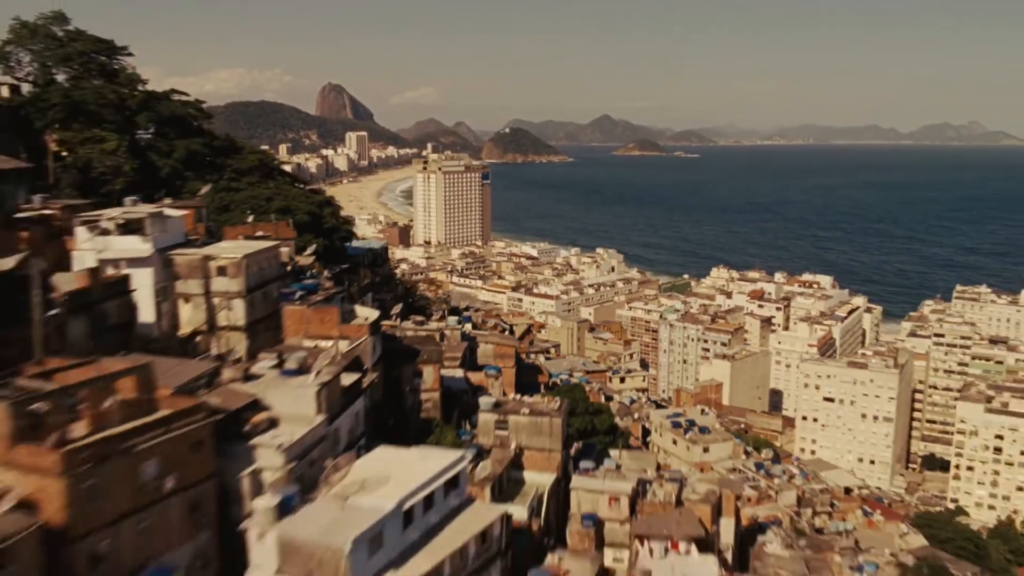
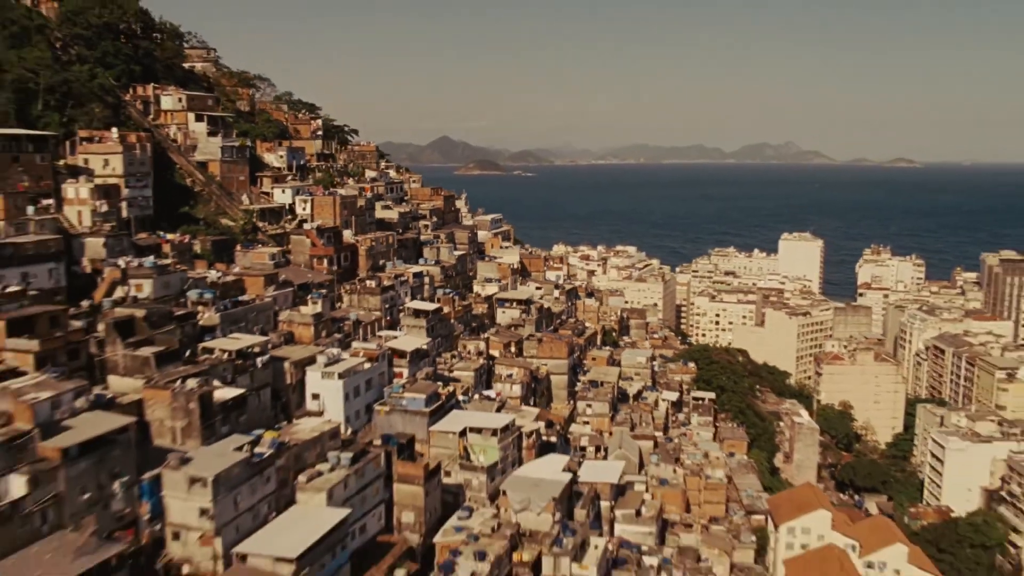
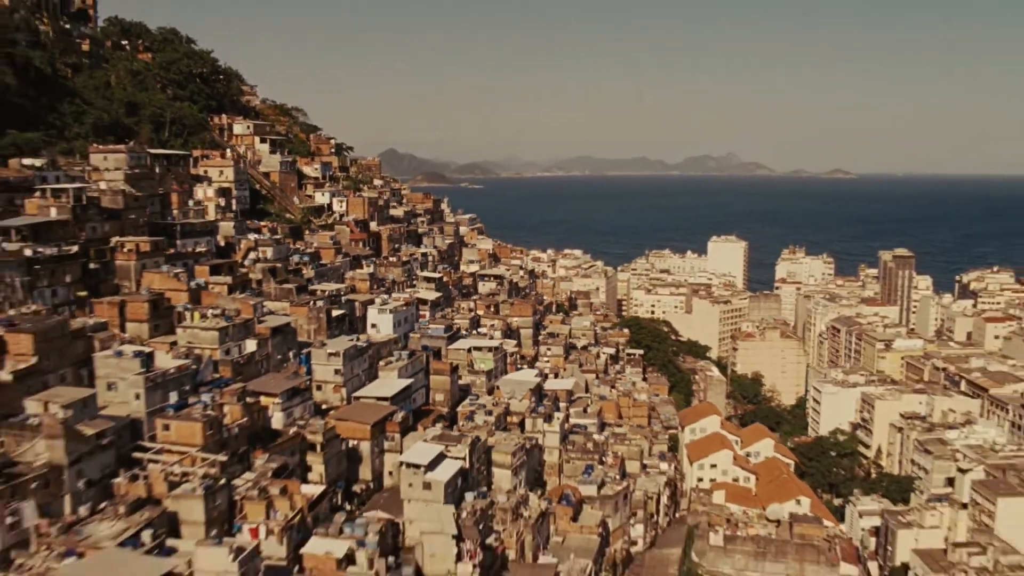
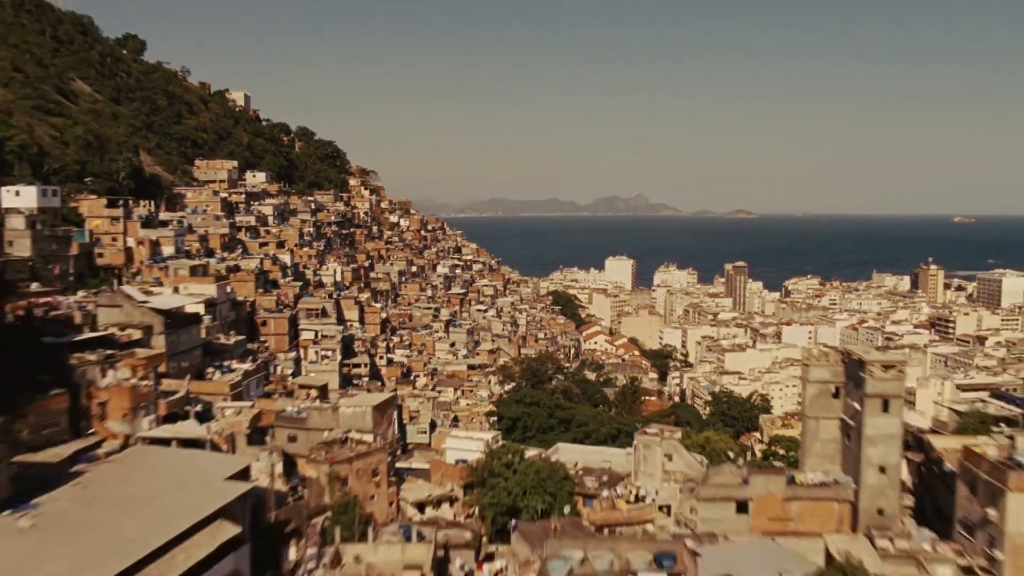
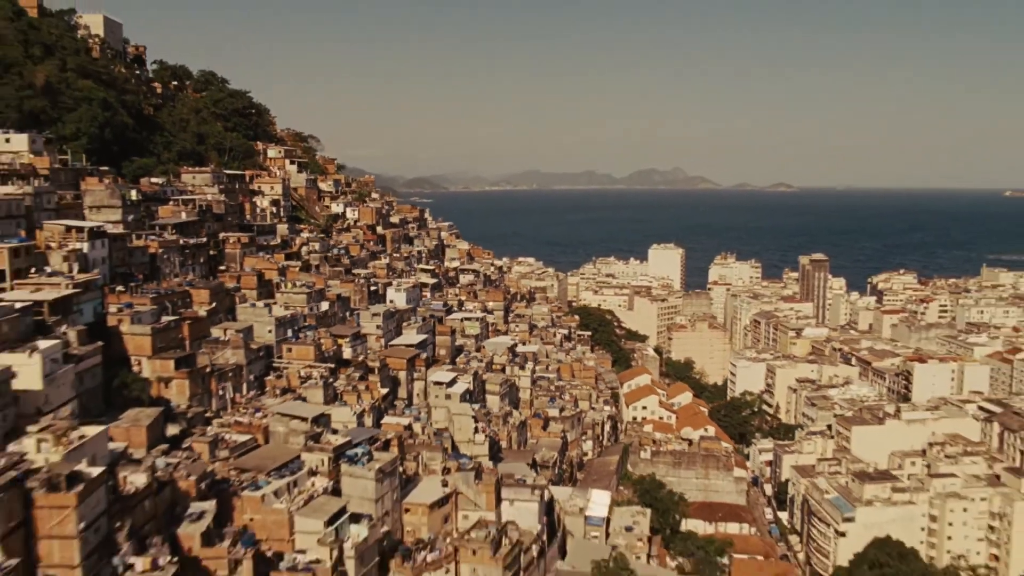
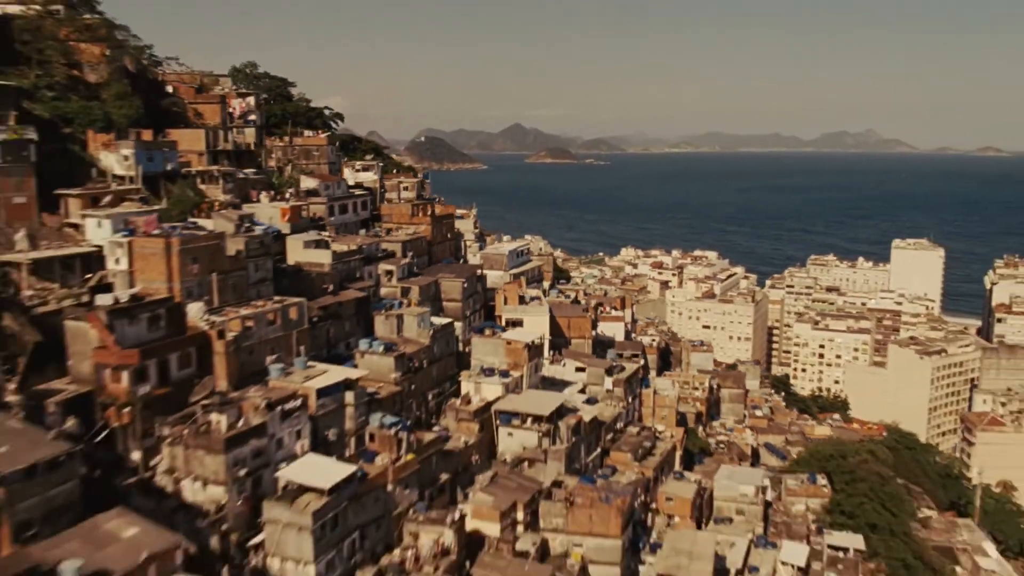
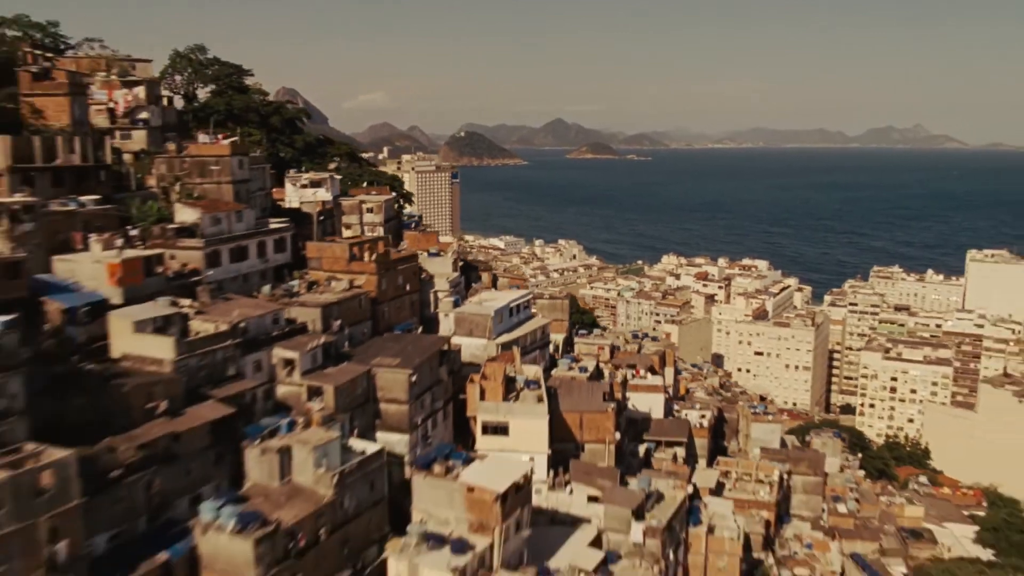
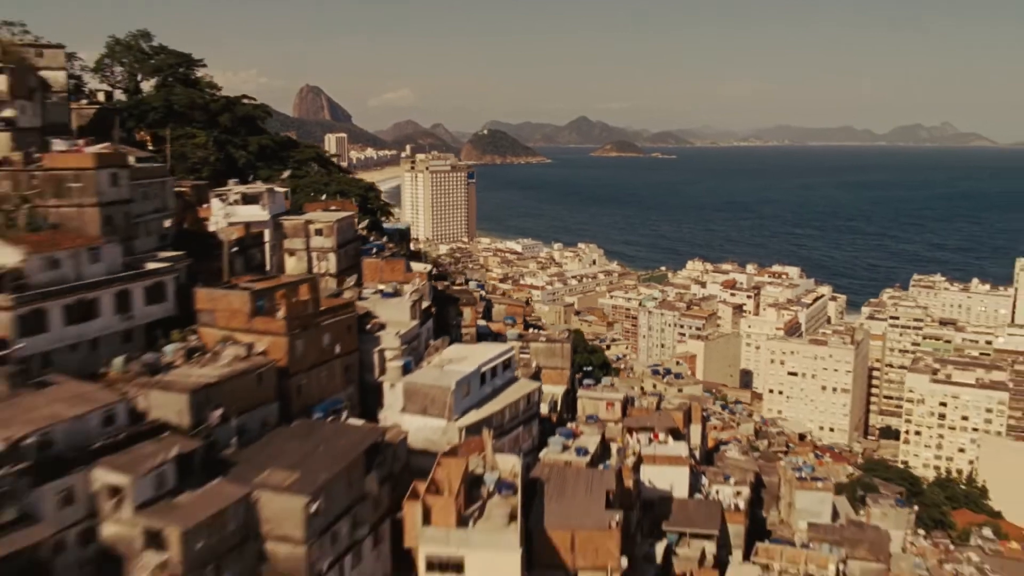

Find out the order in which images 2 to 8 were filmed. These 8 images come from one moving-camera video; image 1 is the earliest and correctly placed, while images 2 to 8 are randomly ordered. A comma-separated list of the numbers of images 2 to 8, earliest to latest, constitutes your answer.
8, 7, 6, 2, 3, 5, 4
